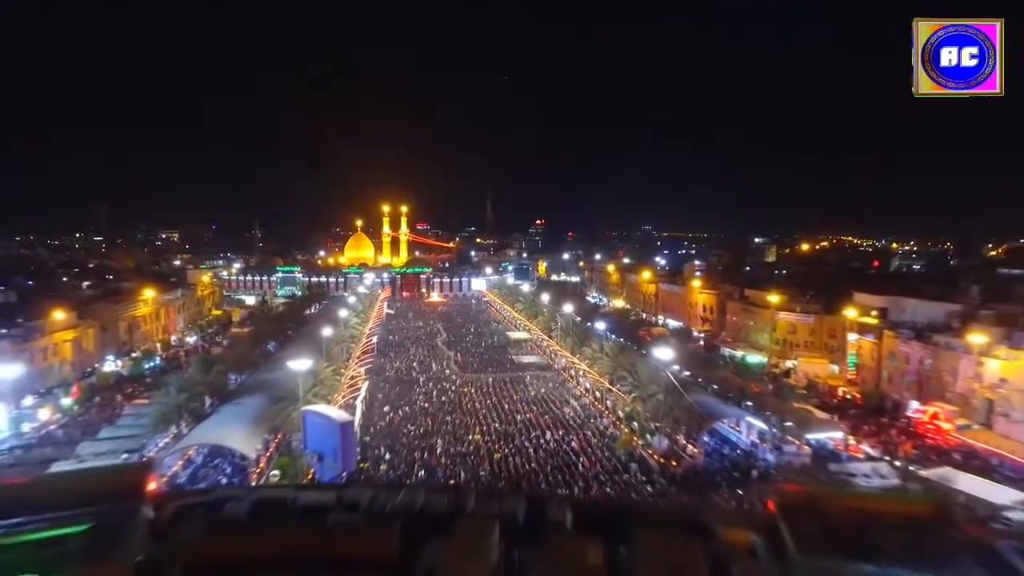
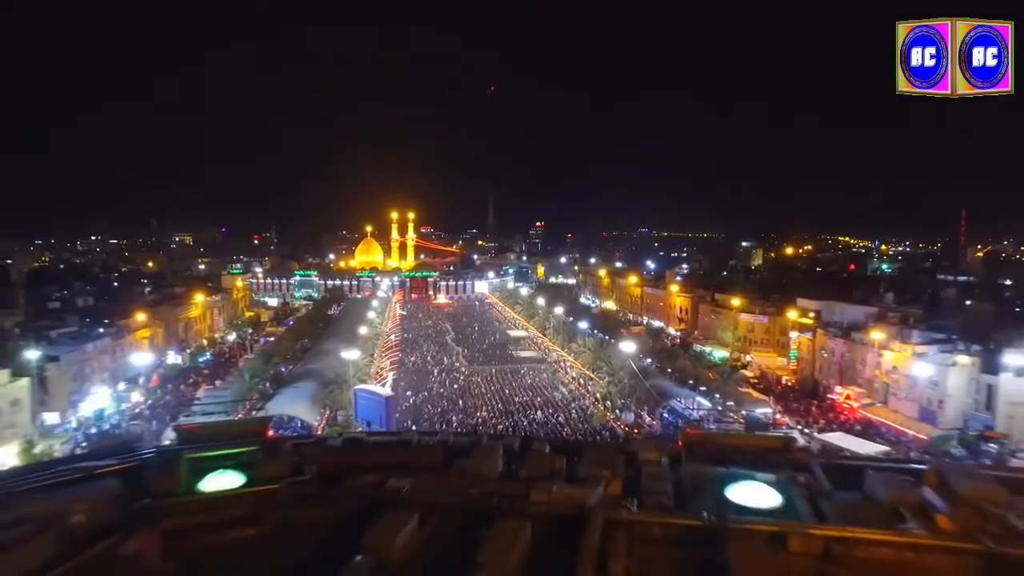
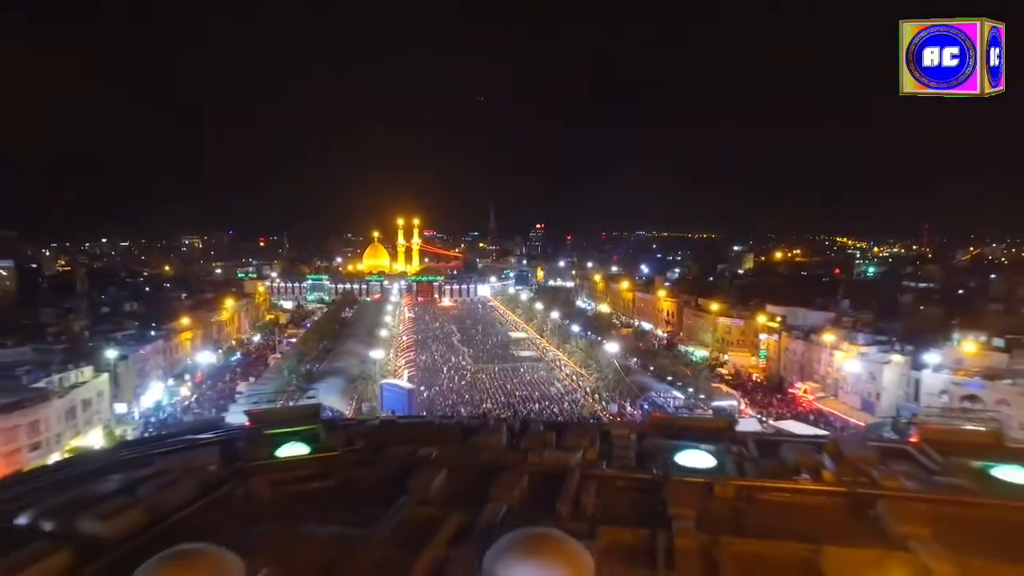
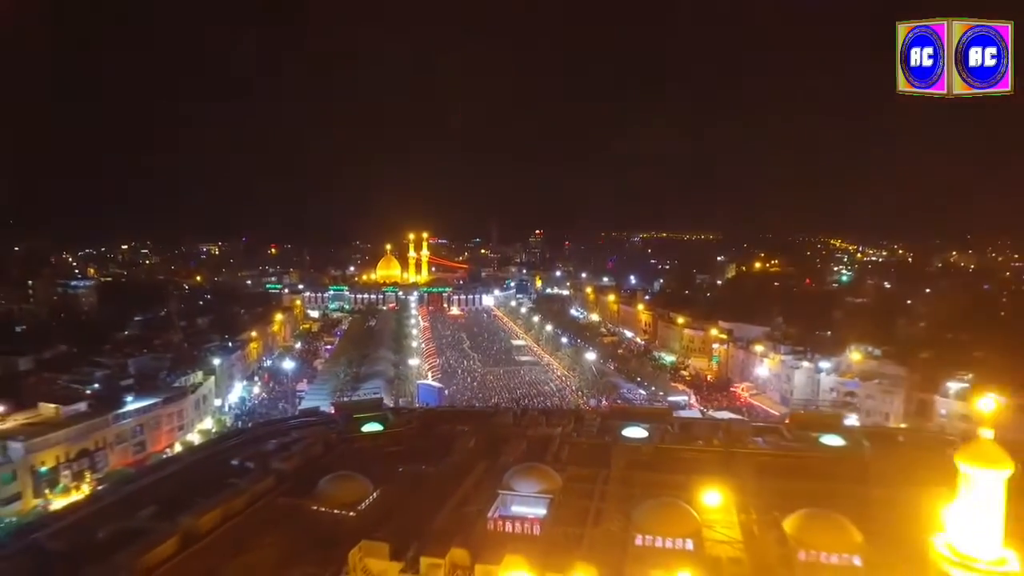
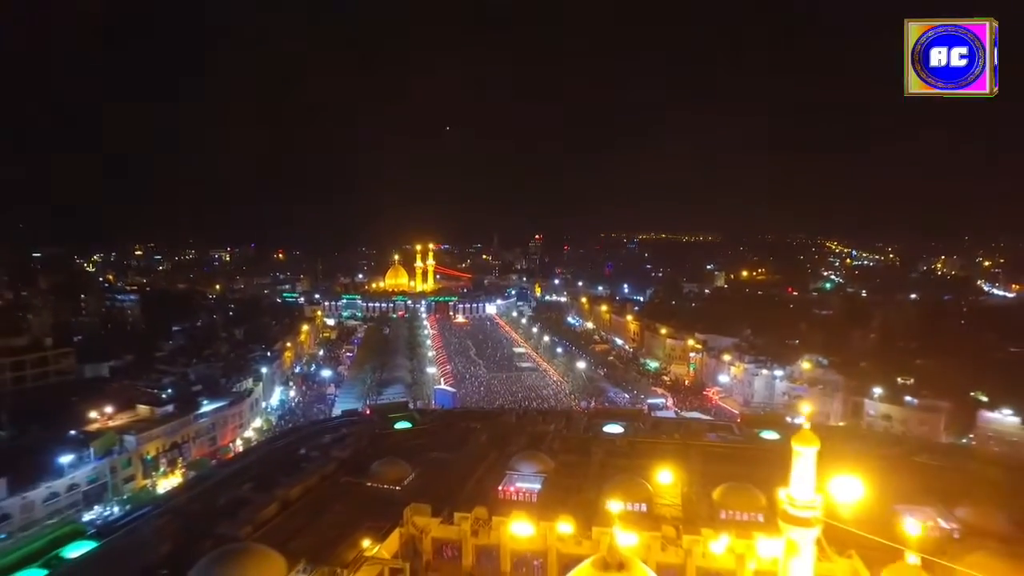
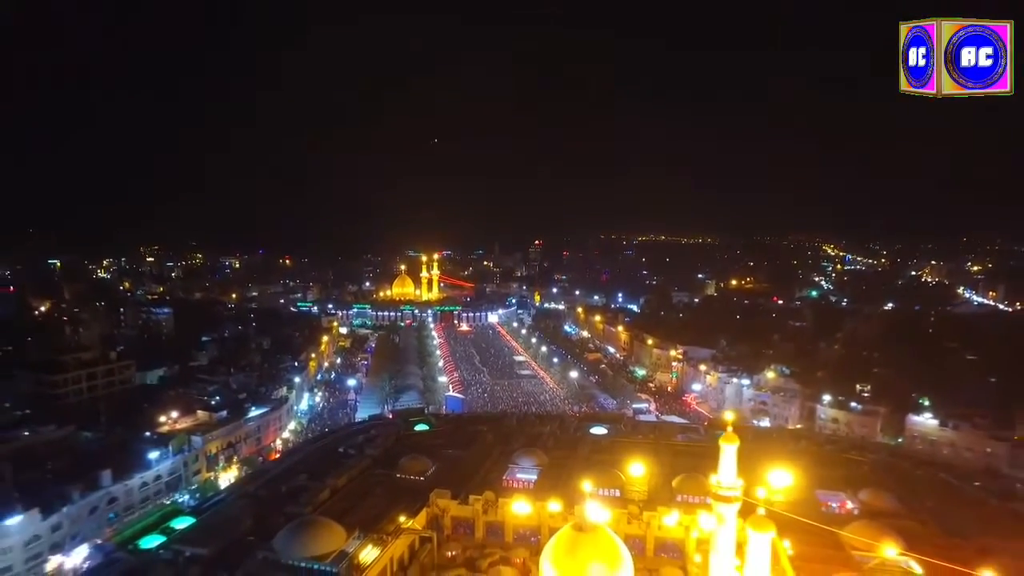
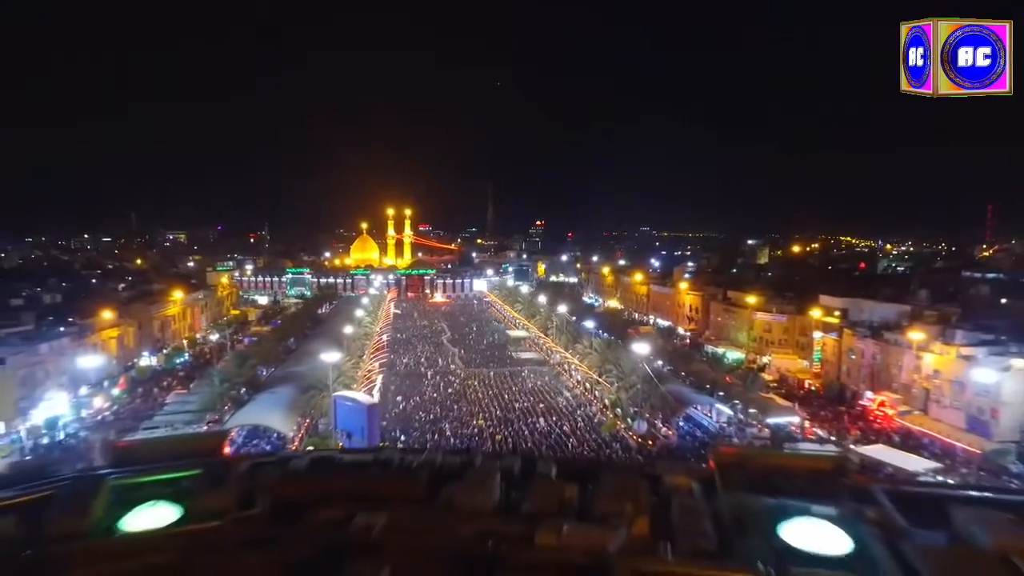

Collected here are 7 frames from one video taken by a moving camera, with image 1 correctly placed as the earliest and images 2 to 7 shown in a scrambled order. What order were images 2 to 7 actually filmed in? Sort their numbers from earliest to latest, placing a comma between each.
7, 2, 3, 4, 5, 6
